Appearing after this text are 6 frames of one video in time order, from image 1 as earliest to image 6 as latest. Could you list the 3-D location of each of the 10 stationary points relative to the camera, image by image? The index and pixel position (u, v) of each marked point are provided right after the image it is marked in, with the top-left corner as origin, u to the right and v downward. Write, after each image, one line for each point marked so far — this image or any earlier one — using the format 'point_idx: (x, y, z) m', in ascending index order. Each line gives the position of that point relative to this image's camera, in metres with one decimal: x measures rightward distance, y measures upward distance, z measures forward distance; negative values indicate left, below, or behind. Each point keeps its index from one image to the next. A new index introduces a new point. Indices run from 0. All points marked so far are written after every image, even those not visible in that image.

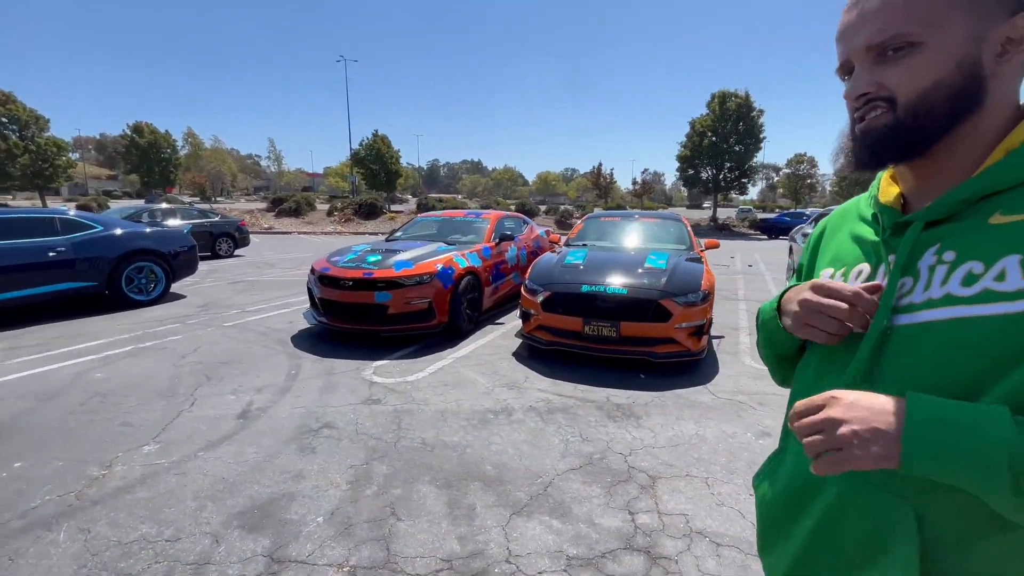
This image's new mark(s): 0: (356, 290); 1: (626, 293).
0: (-1.8, 0.0, +5.2) m
1: (+1.1, -0.1, +4.5) m
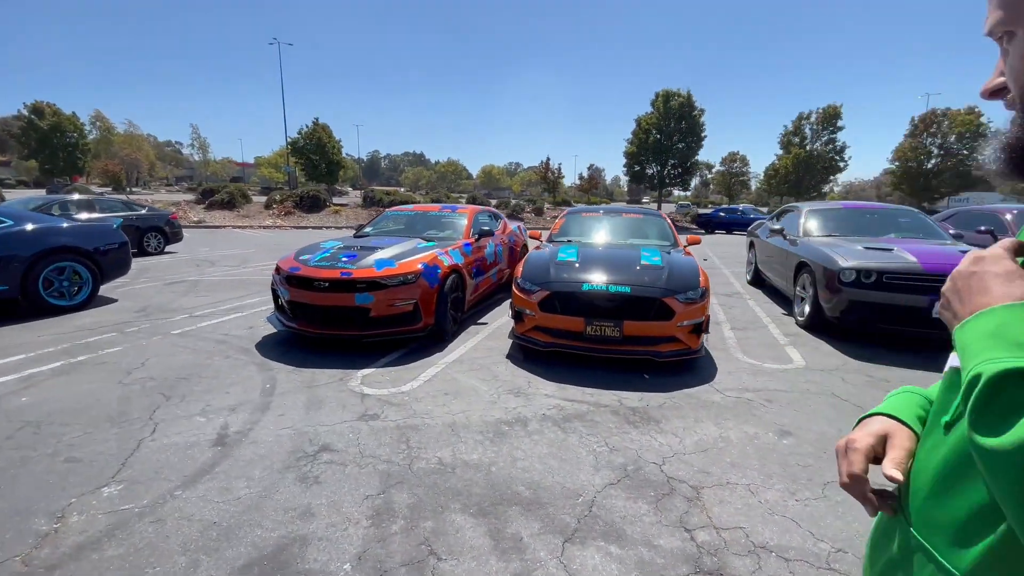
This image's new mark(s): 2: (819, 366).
0: (-1.8, 0.0, +4.7) m
1: (+1.1, 0.0, +4.3) m
2: (+3.1, -0.8, +4.7) m
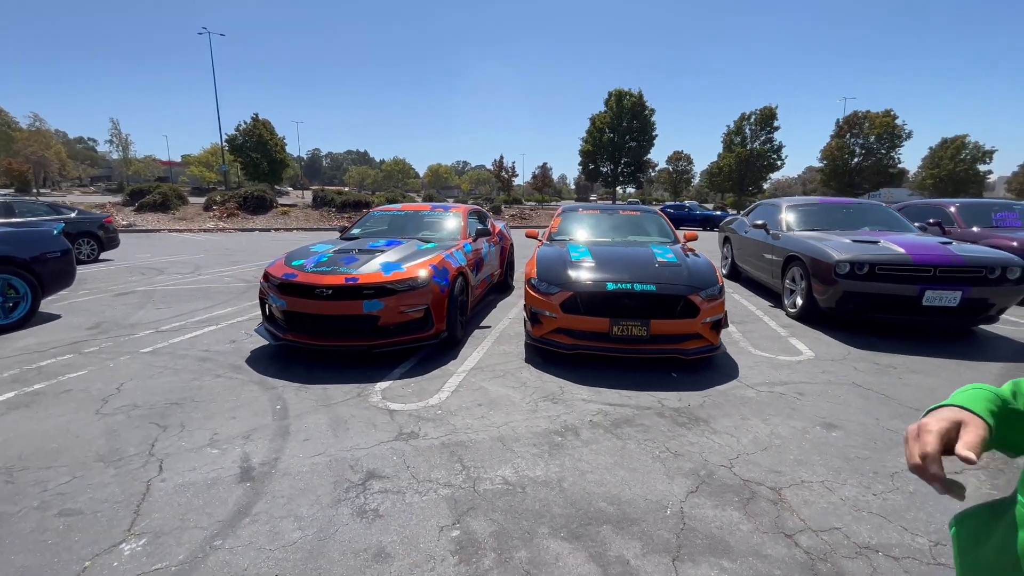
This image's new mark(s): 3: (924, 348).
0: (-1.6, -0.1, +4.4) m
1: (+1.3, 0.0, +4.3) m
2: (+3.3, -0.7, +4.8) m
3: (+4.7, -0.7, +5.2) m
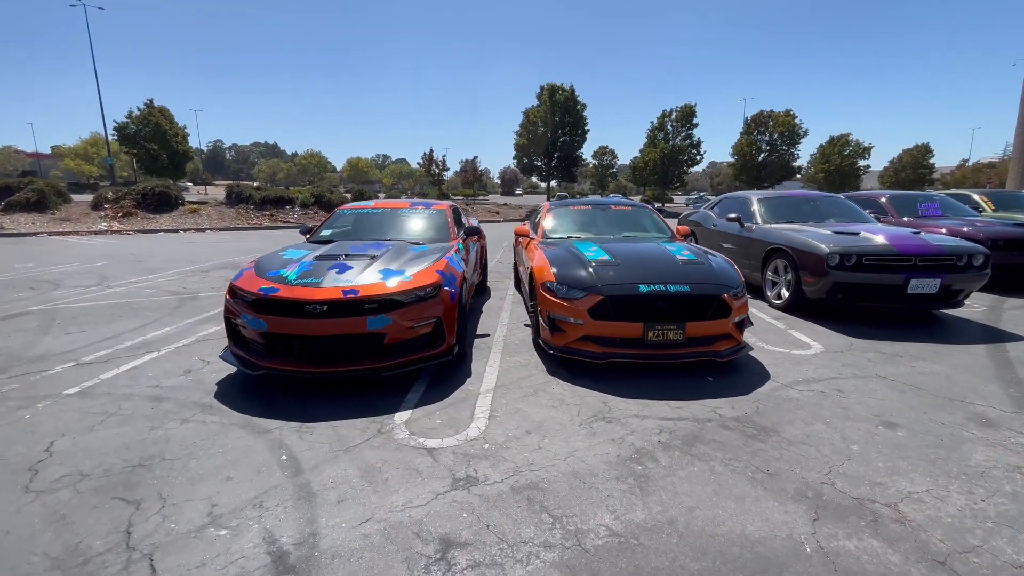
0: (-1.4, -0.2, +3.6) m
1: (+1.5, 0.0, +4.0) m
2: (+3.5, -0.6, +4.9) m
3: (+4.7, -0.5, +5.5) m
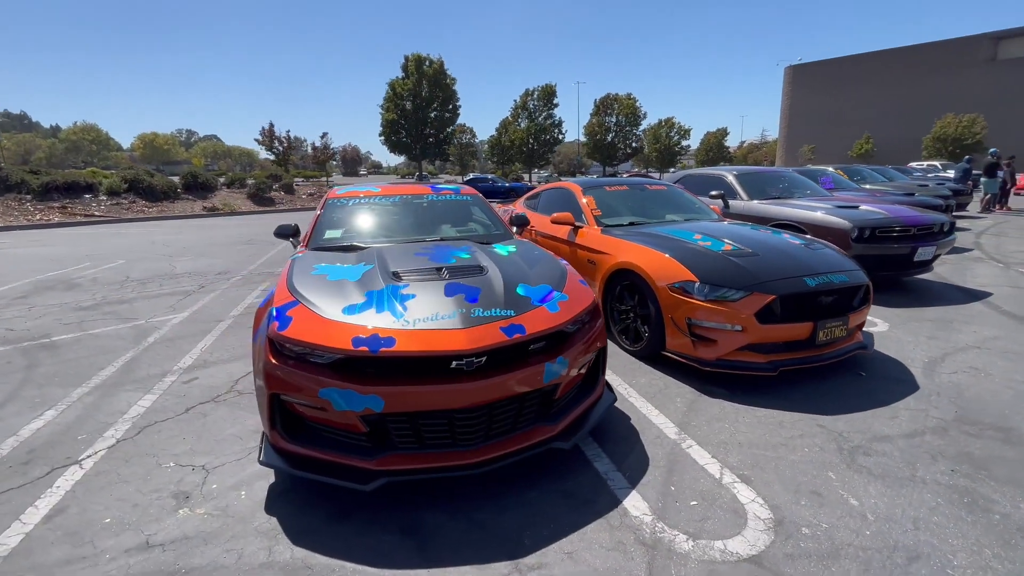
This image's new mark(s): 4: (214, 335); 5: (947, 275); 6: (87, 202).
0: (-0.1, -0.4, +2.3) m
1: (+2.6, +0.1, +3.6) m
2: (+4.1, -0.3, +5.0) m
3: (+5.1, -0.1, +6.0) m
4: (-3.1, -0.5, +4.8) m
5: (+6.7, +0.2, +7.2) m
6: (-17.6, +3.6, +19.1) m
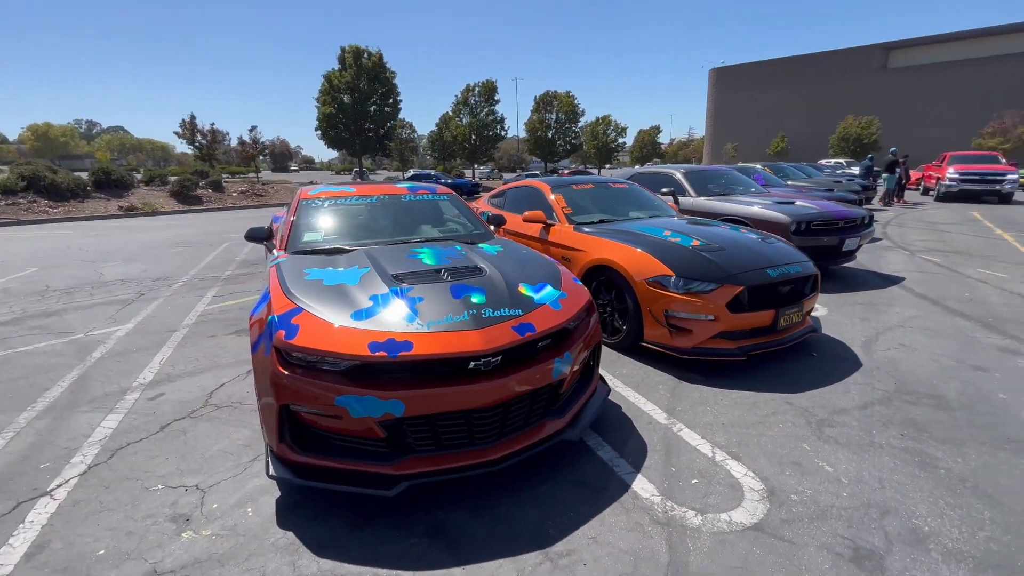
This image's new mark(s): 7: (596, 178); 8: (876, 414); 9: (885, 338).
0: (0.0, -0.4, +2.4) m
1: (+2.4, +0.2, +3.9) m
2: (+3.8, -0.2, +5.6) m
3: (+4.7, +0.1, +6.6) m
4: (-3.3, -0.6, +4.5) m
5: (+6.1, +0.5, +8.1) m
6: (-19.5, +3.1, +16.8) m
7: (+1.0, +1.4, +5.9) m
8: (+2.5, -0.9, +3.2) m
9: (+3.6, -0.5, +4.5) m
